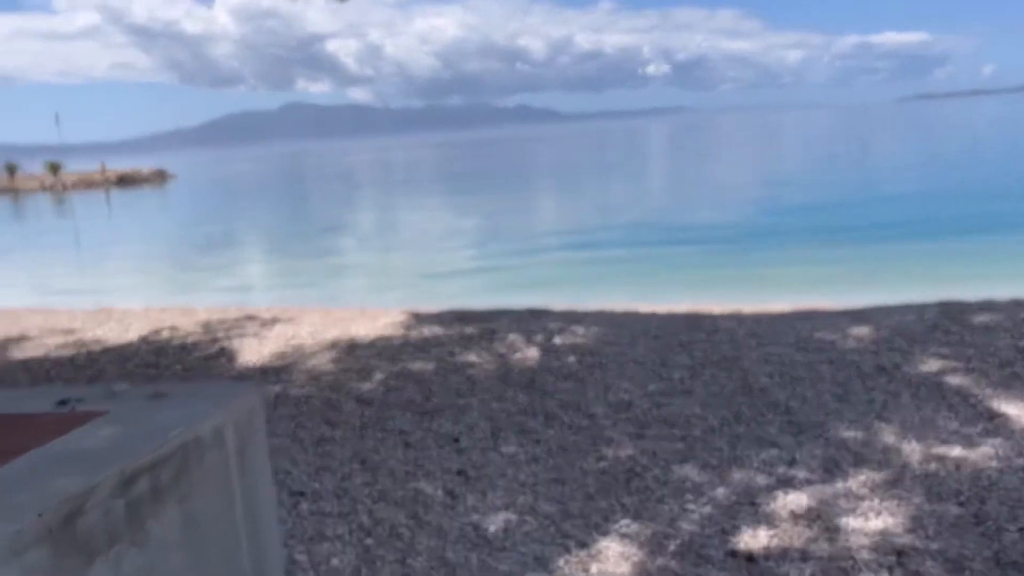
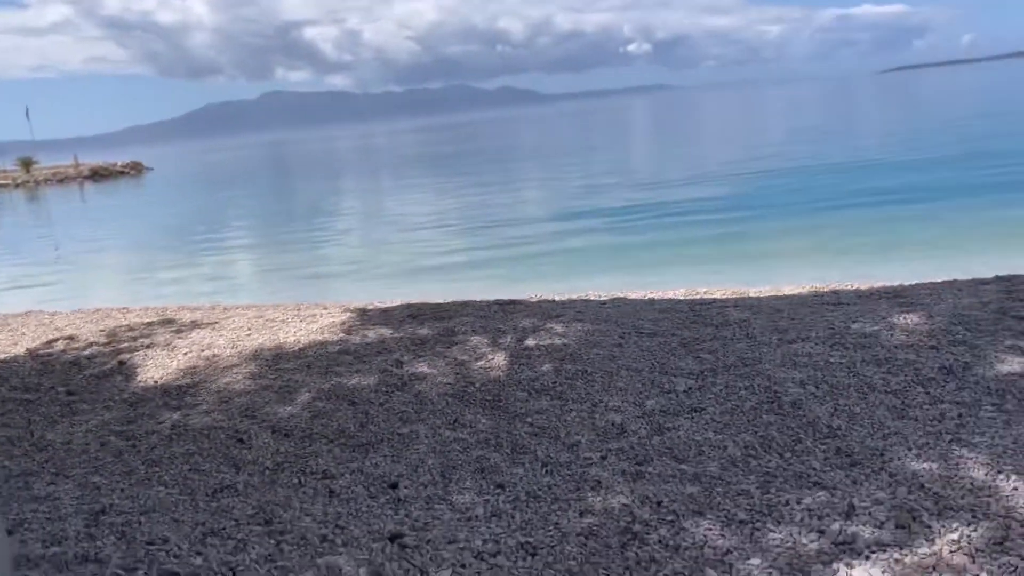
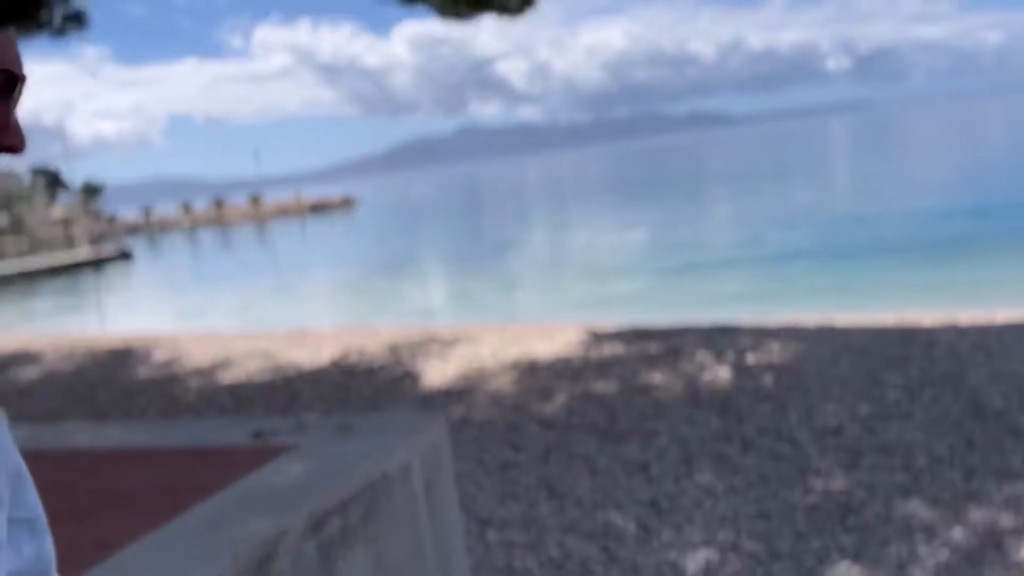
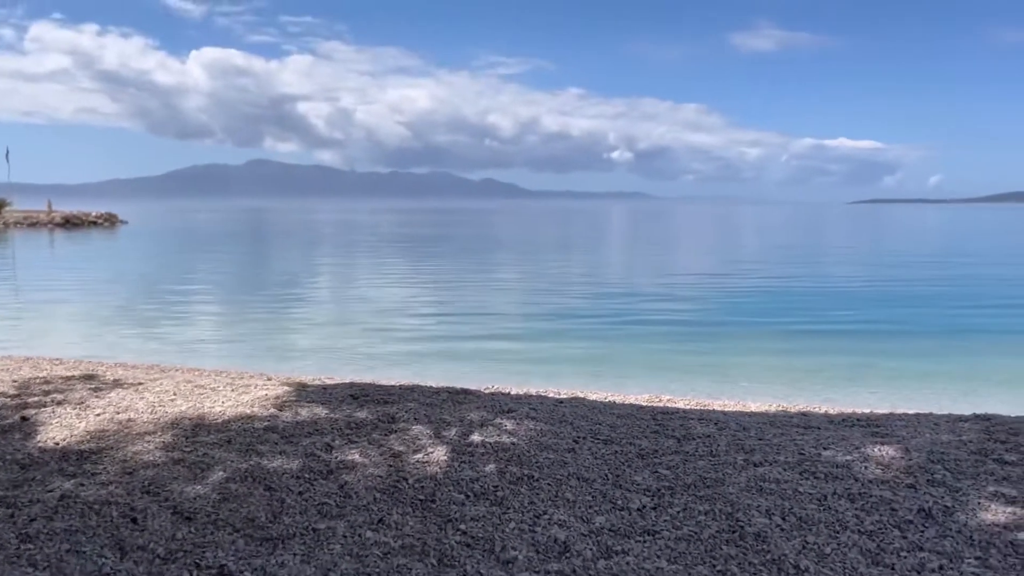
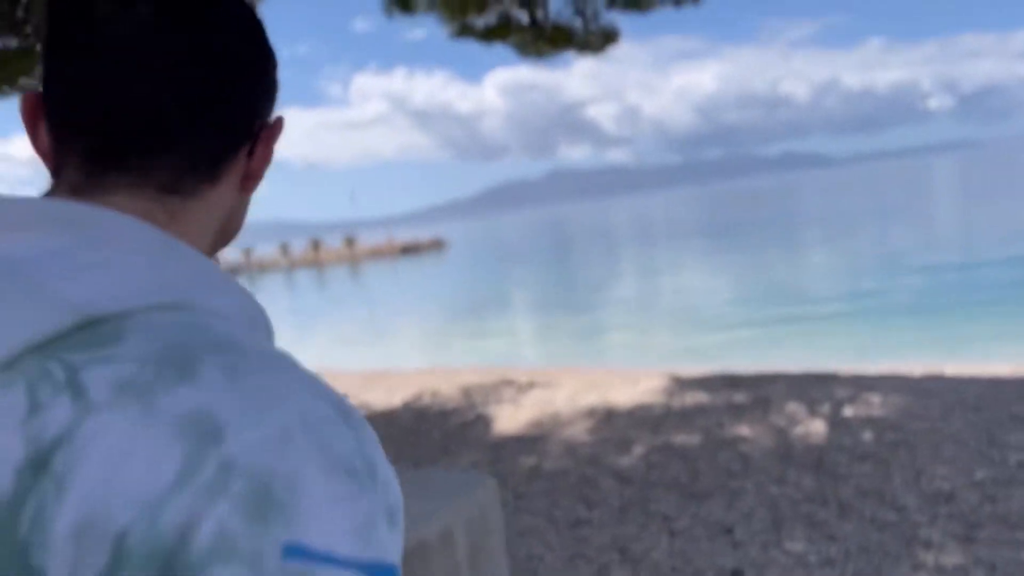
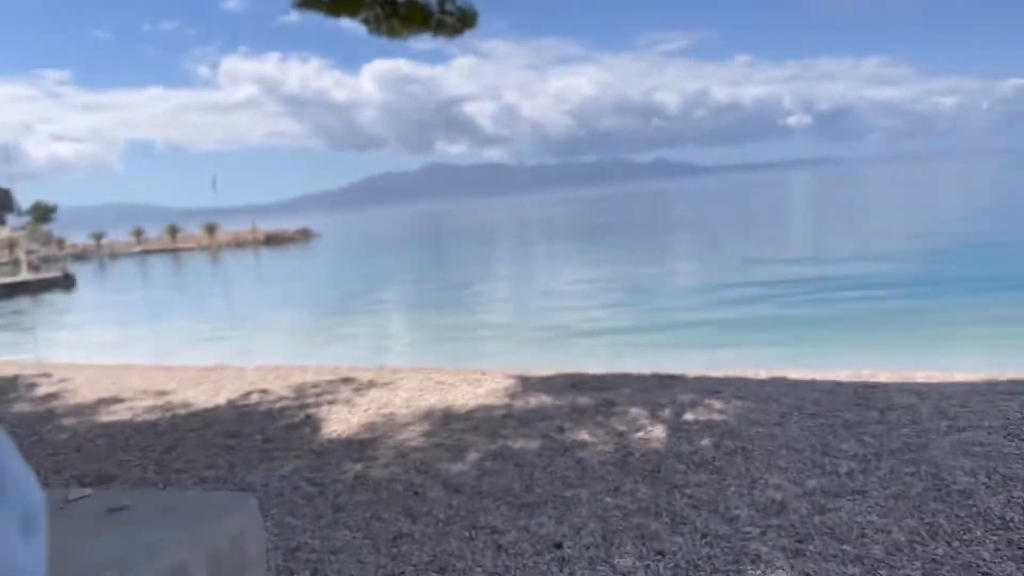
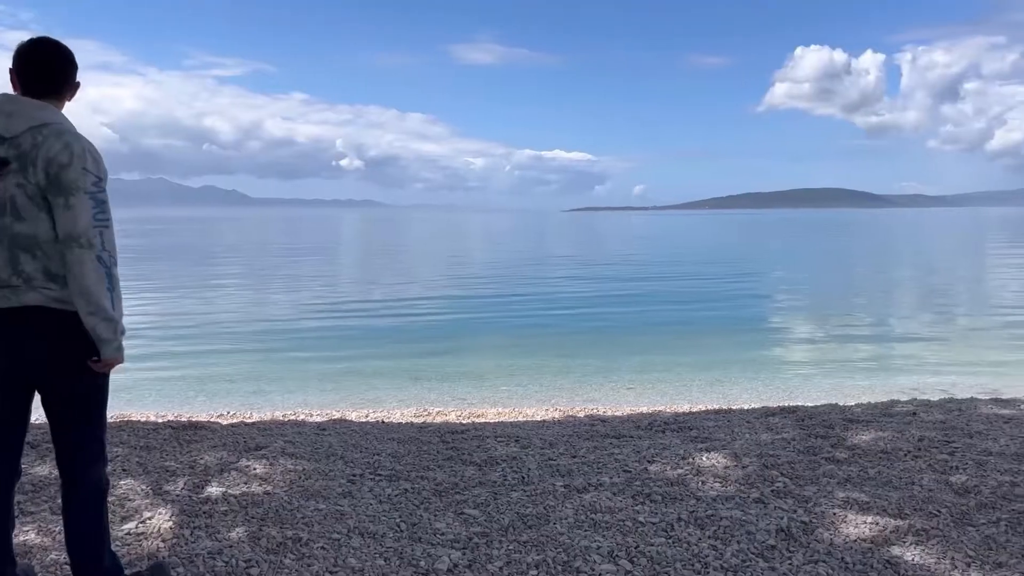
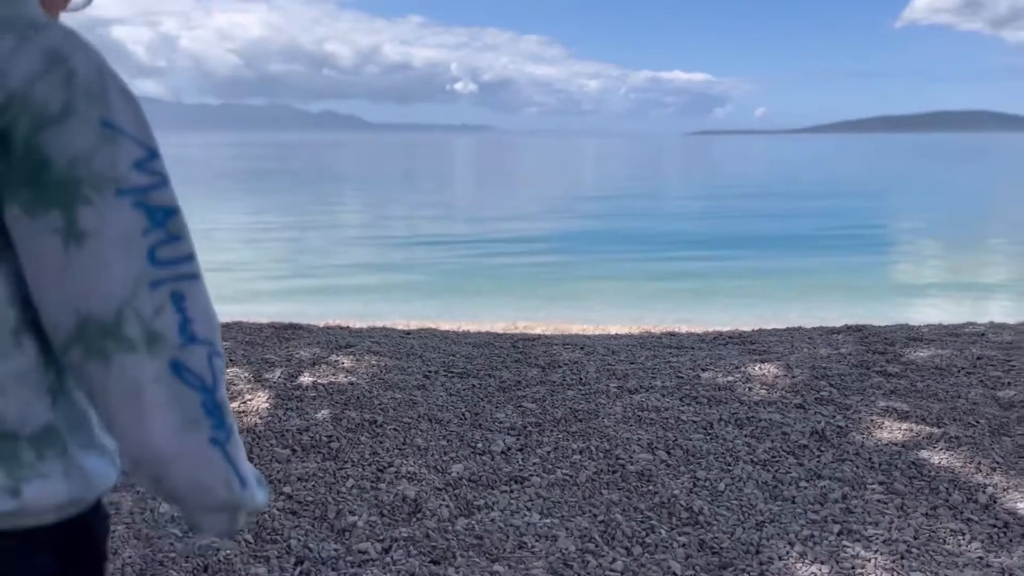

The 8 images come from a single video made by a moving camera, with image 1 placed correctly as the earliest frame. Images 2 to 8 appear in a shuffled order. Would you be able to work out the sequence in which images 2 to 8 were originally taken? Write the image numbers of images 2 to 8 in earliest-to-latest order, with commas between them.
3, 5, 6, 2, 4, 8, 7
